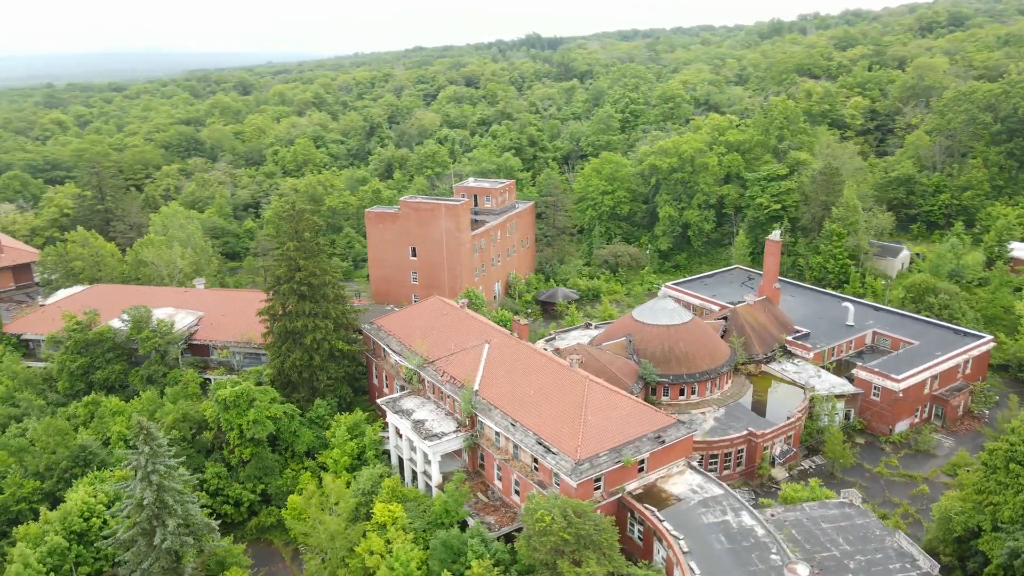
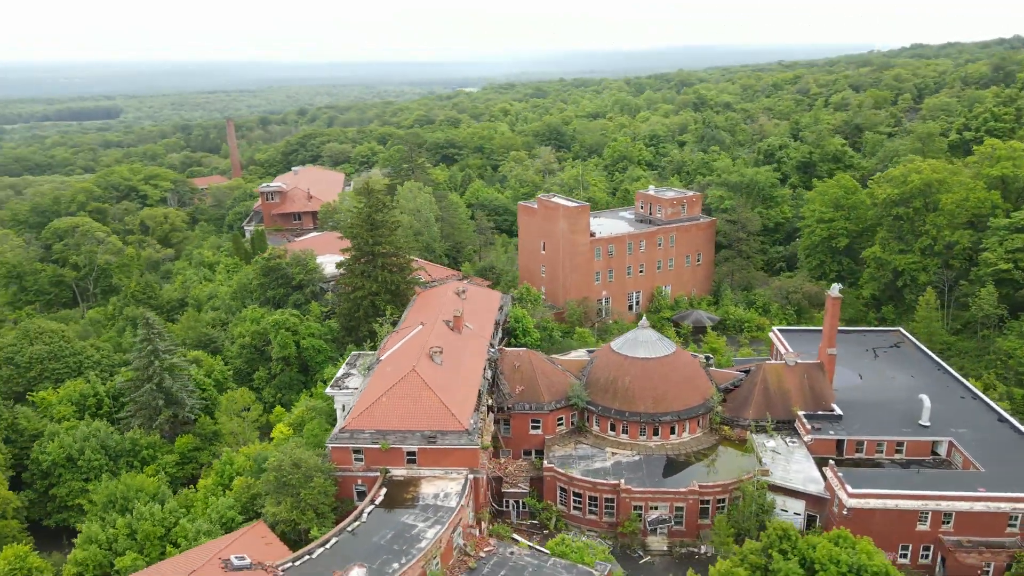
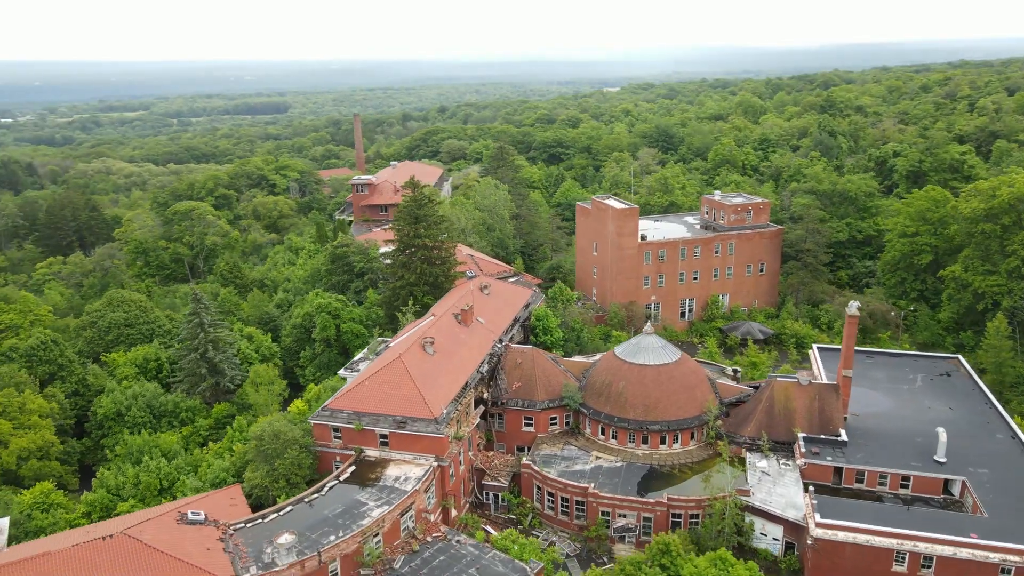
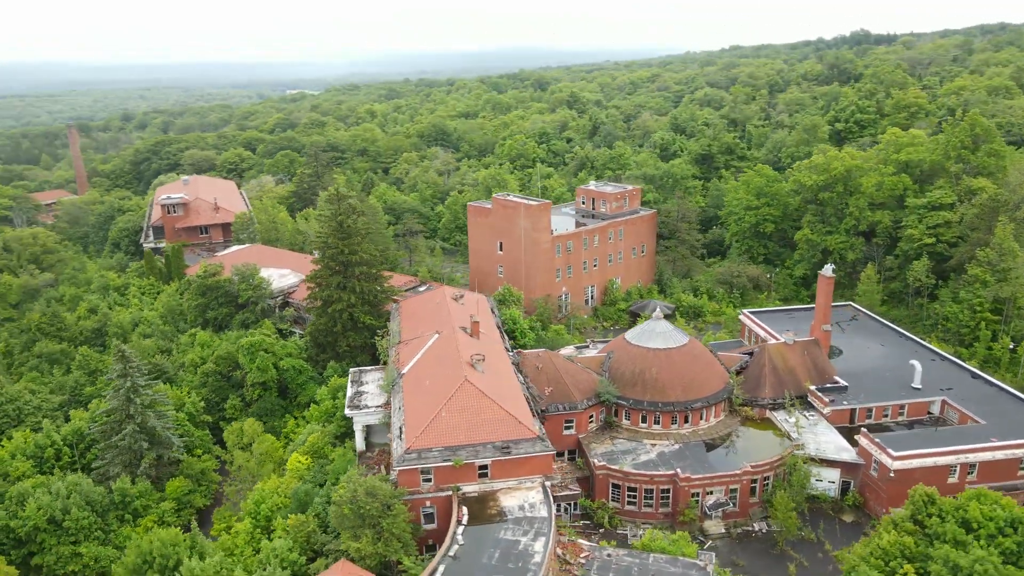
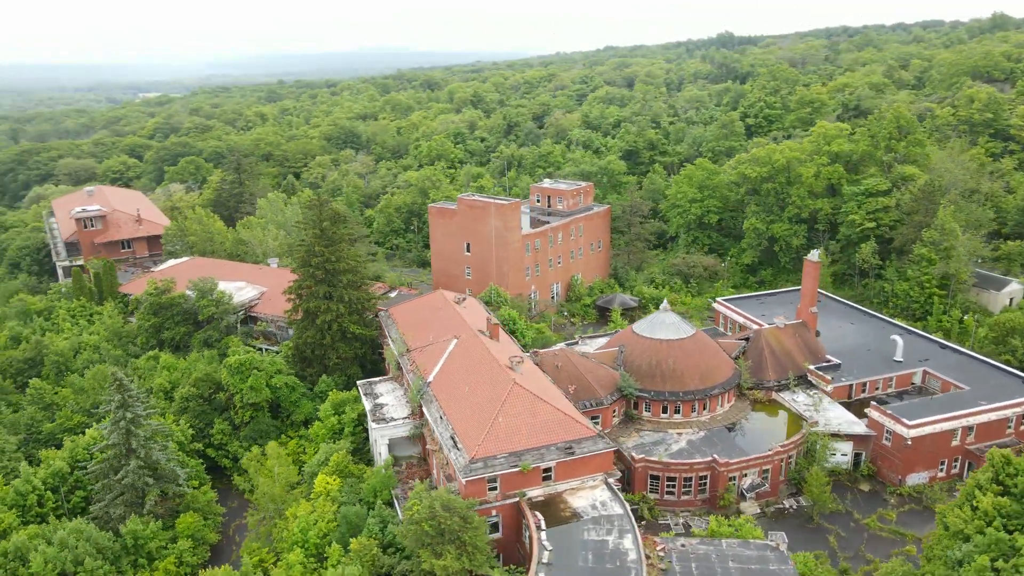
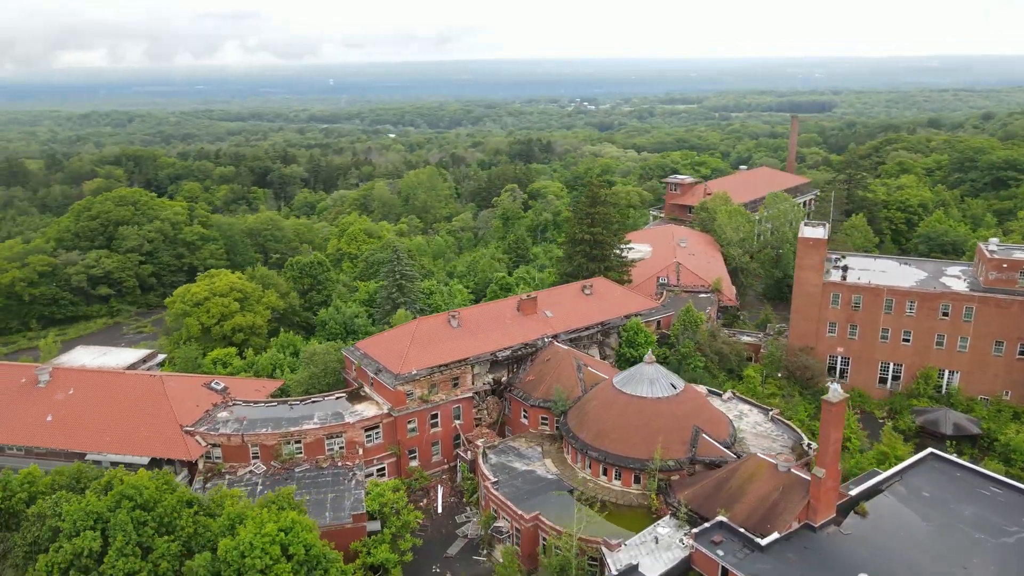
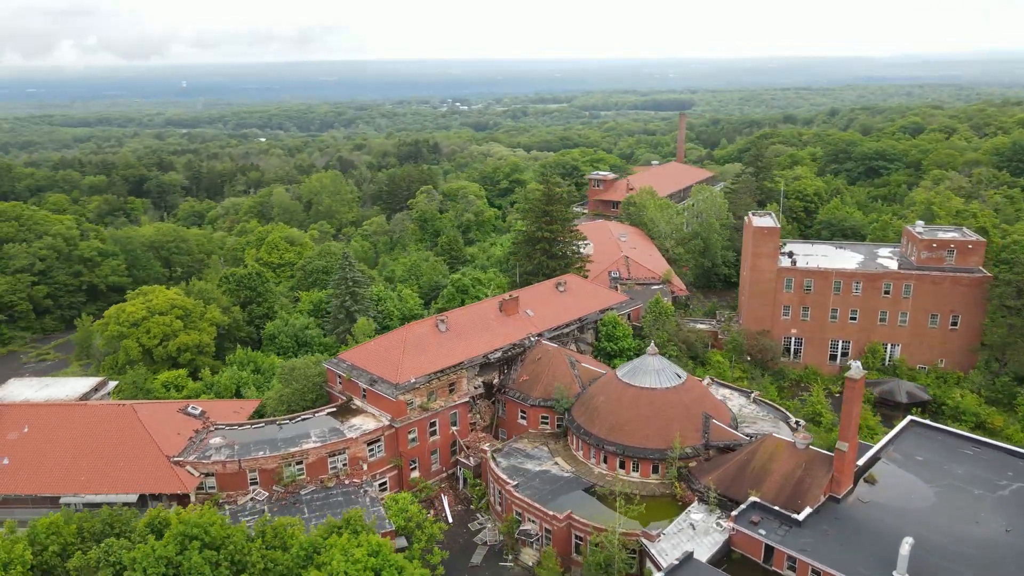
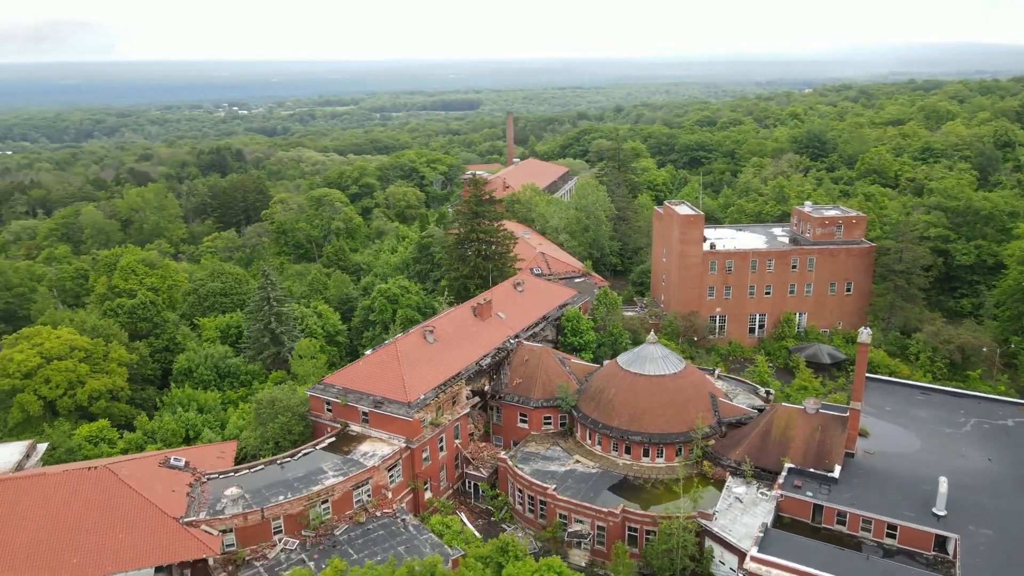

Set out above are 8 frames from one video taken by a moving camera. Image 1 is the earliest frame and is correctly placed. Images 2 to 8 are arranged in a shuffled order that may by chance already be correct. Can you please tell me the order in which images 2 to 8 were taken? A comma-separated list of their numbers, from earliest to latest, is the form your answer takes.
5, 4, 2, 3, 8, 7, 6
